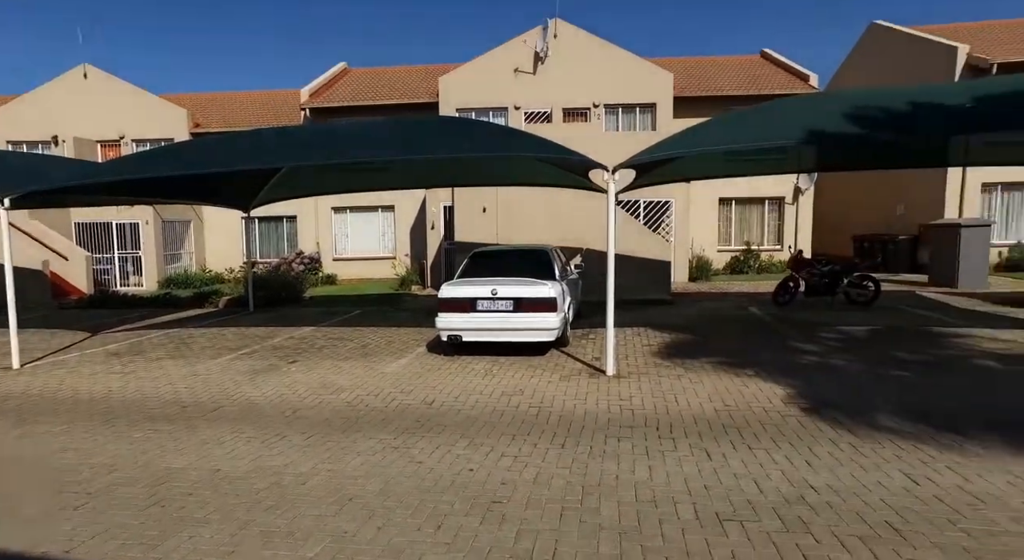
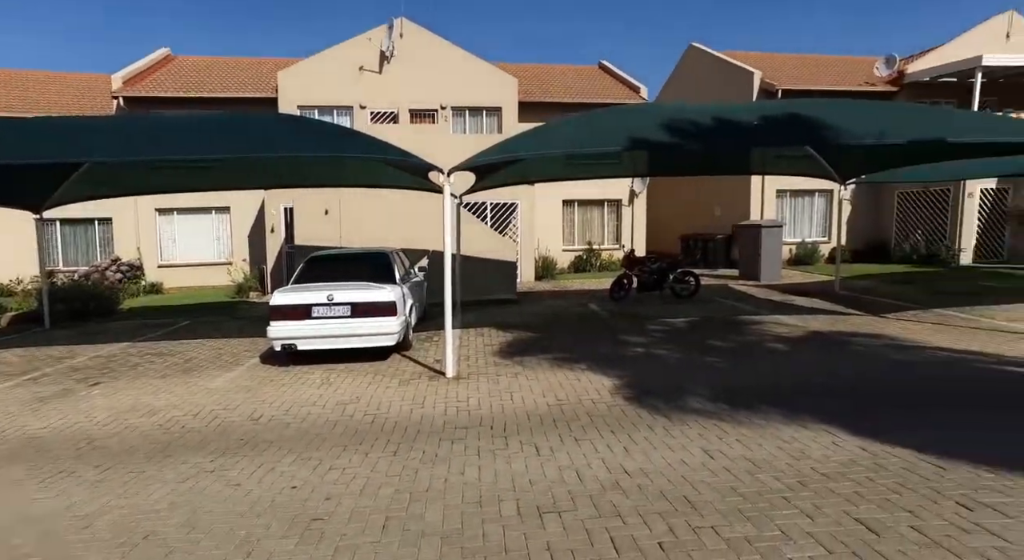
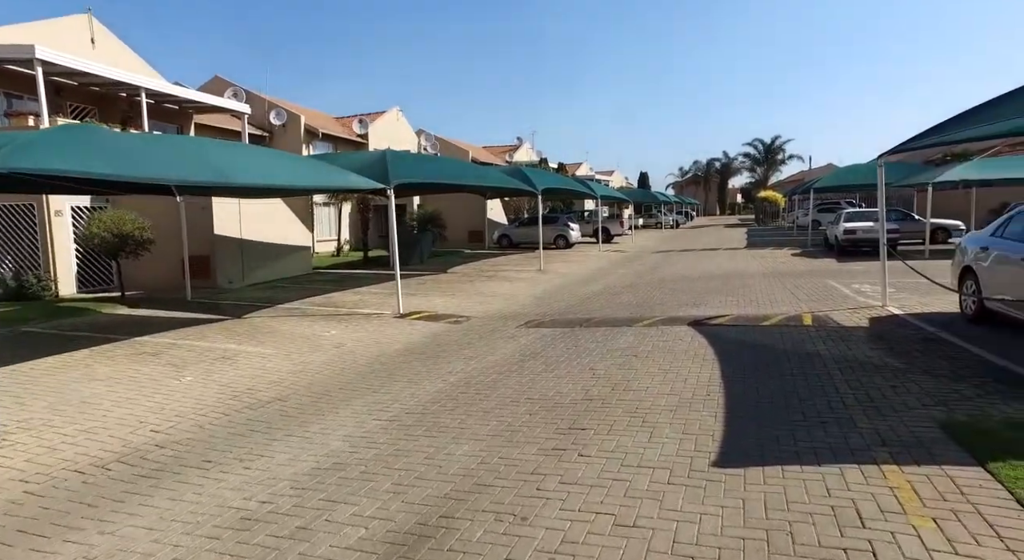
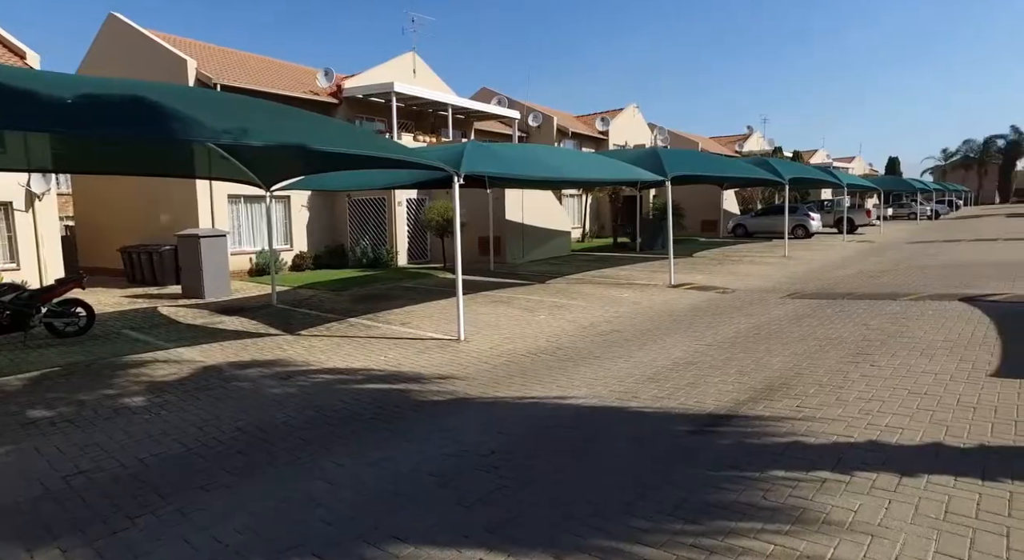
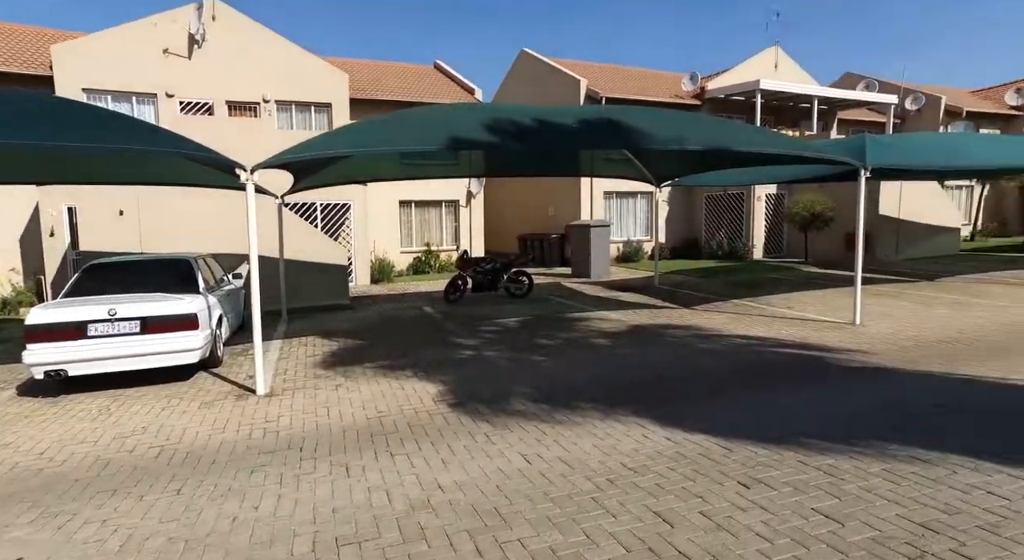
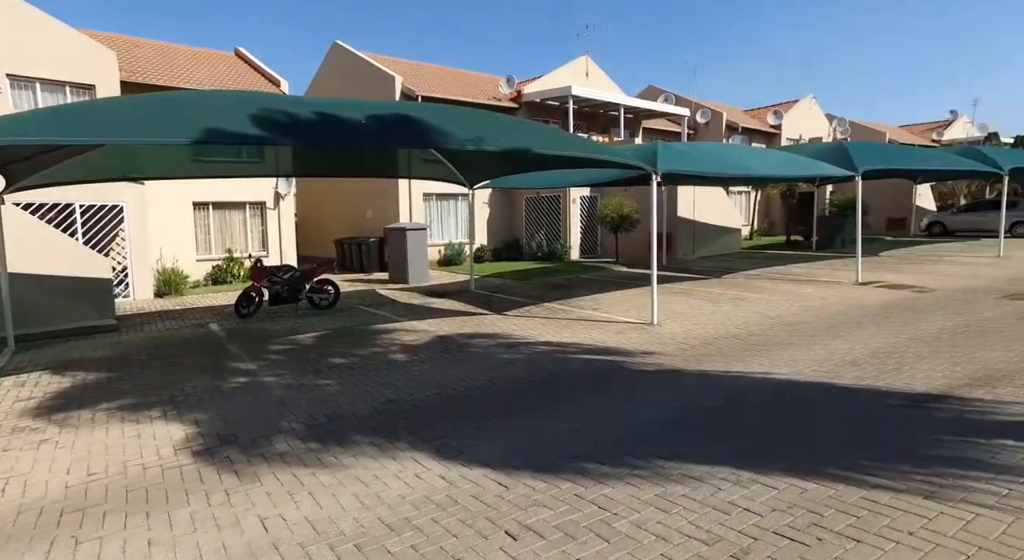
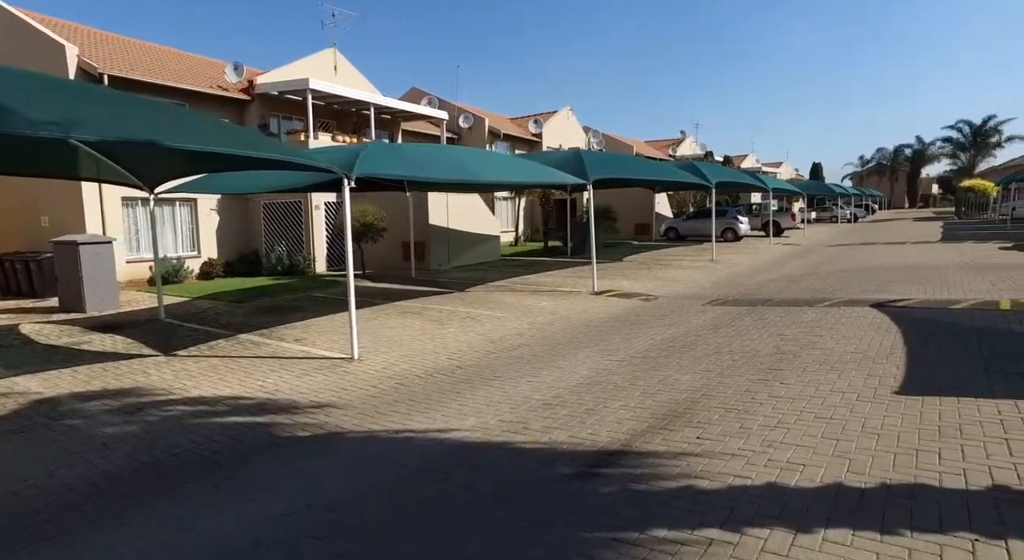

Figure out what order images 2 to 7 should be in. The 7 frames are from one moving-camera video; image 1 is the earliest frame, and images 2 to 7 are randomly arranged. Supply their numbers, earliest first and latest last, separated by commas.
2, 5, 6, 4, 7, 3
